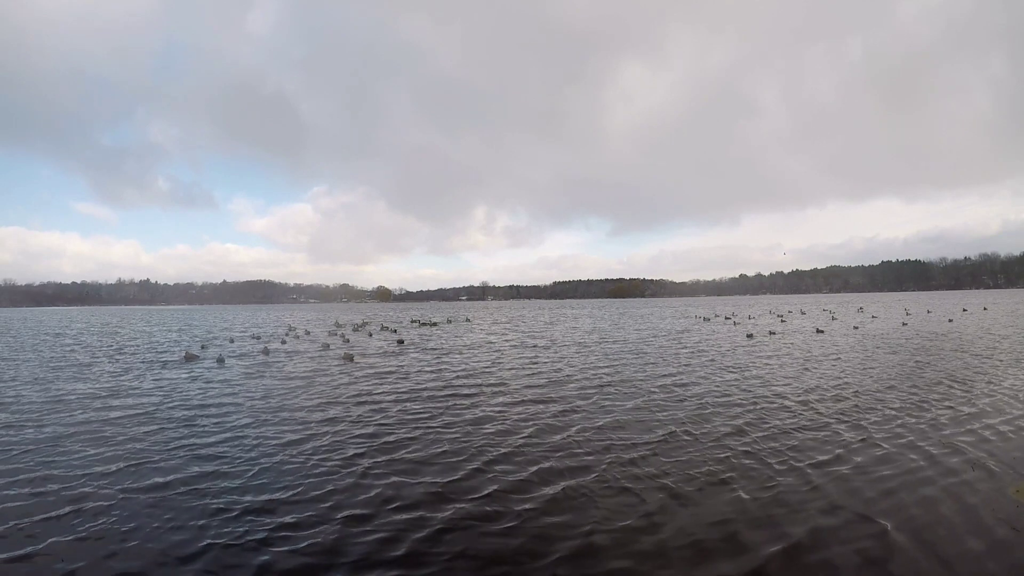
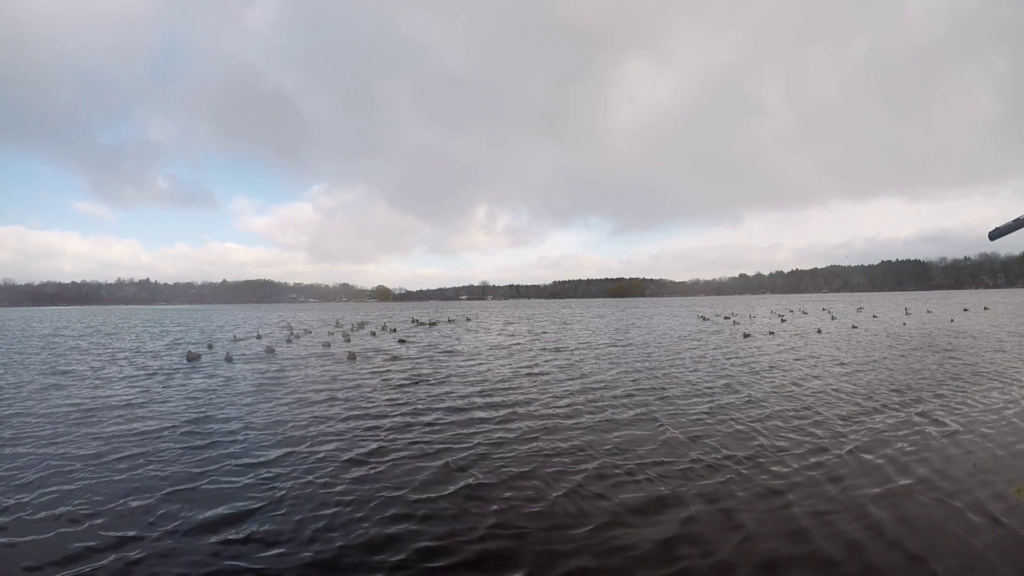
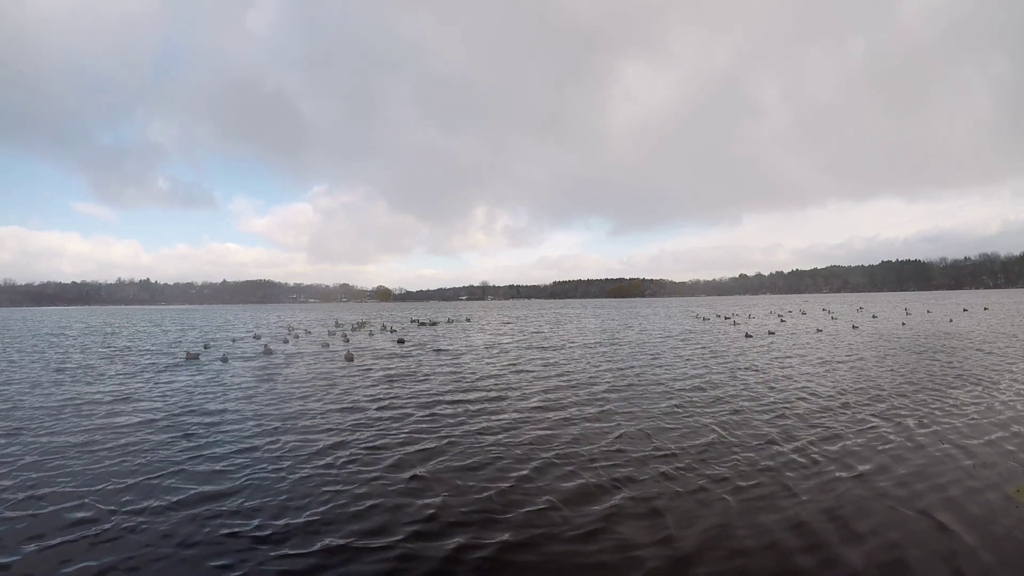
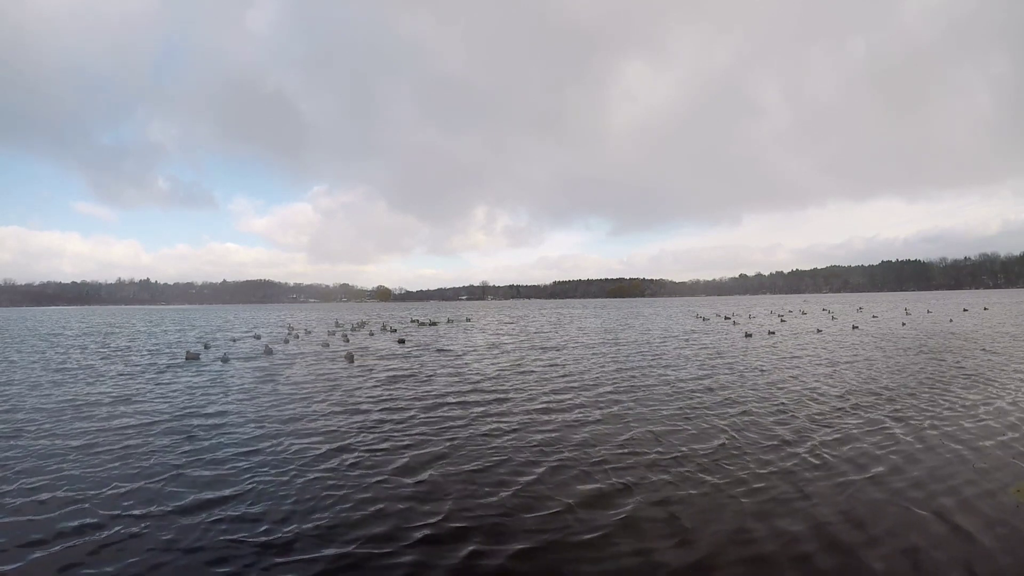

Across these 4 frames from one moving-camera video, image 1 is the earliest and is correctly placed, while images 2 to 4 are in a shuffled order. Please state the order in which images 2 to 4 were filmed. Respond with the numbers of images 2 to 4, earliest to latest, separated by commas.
3, 4, 2
